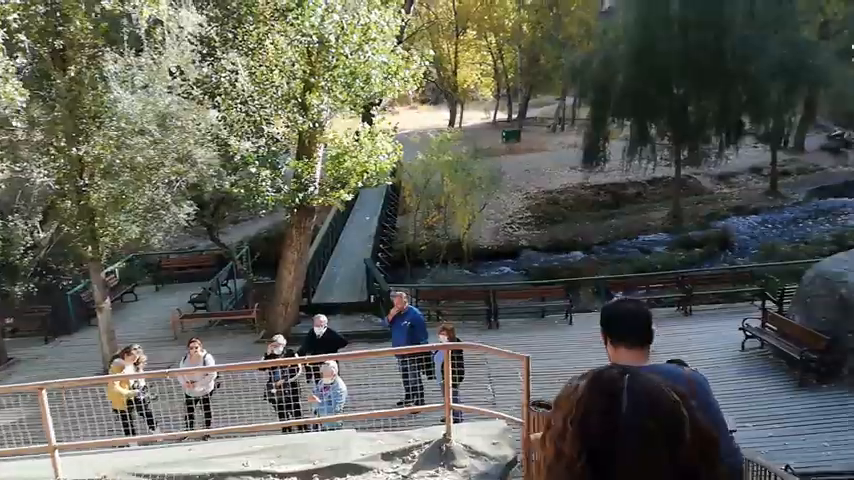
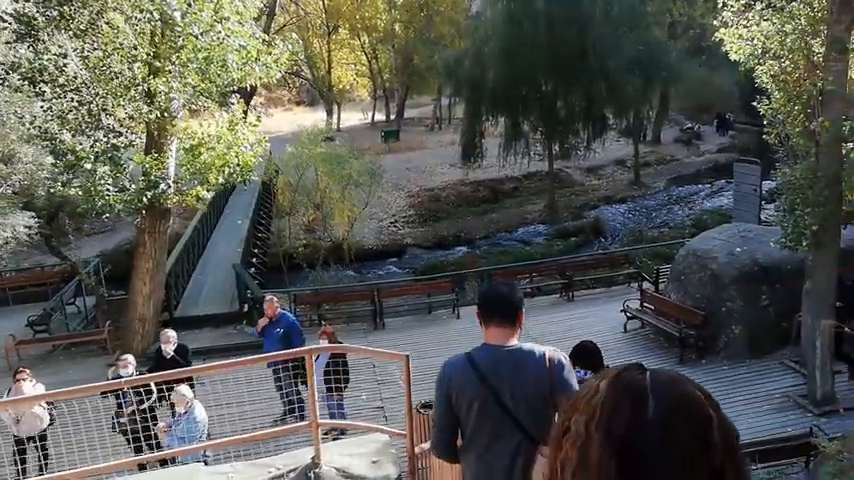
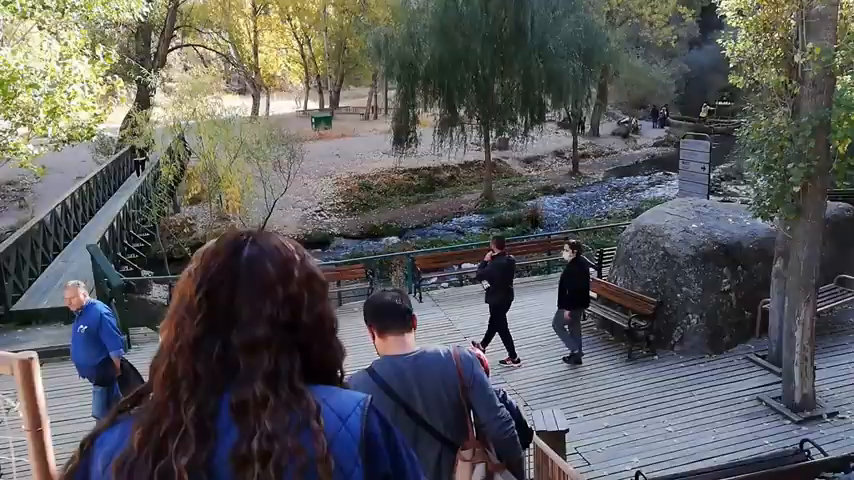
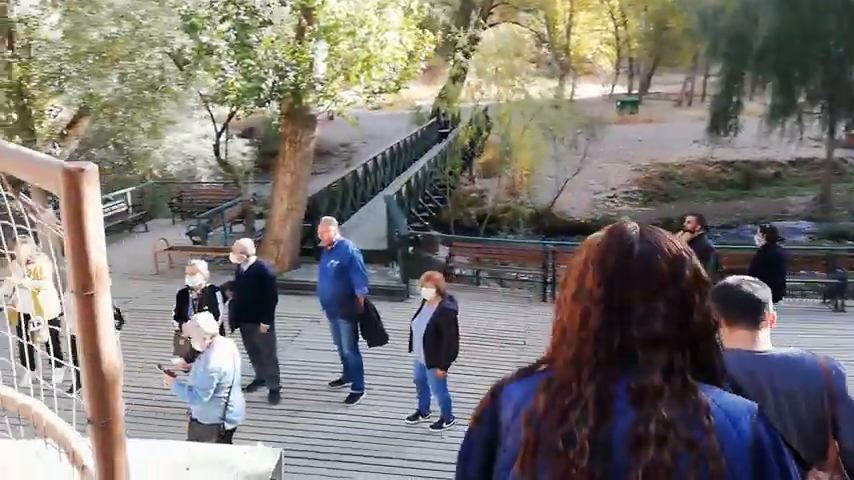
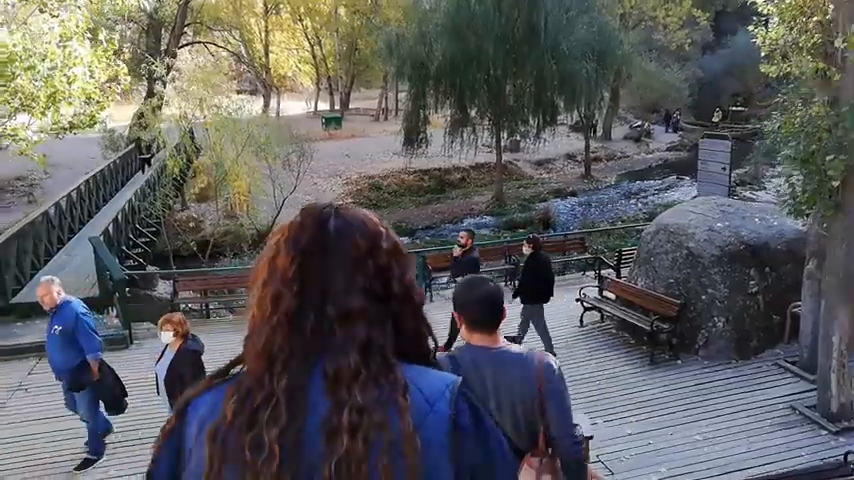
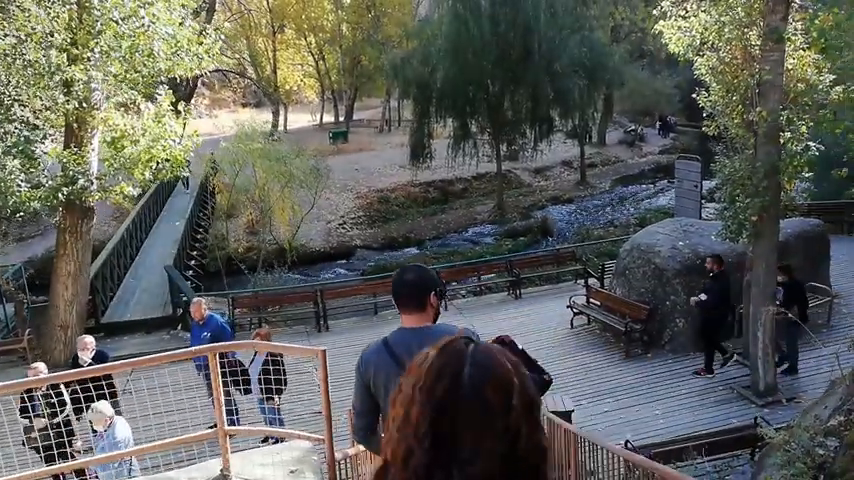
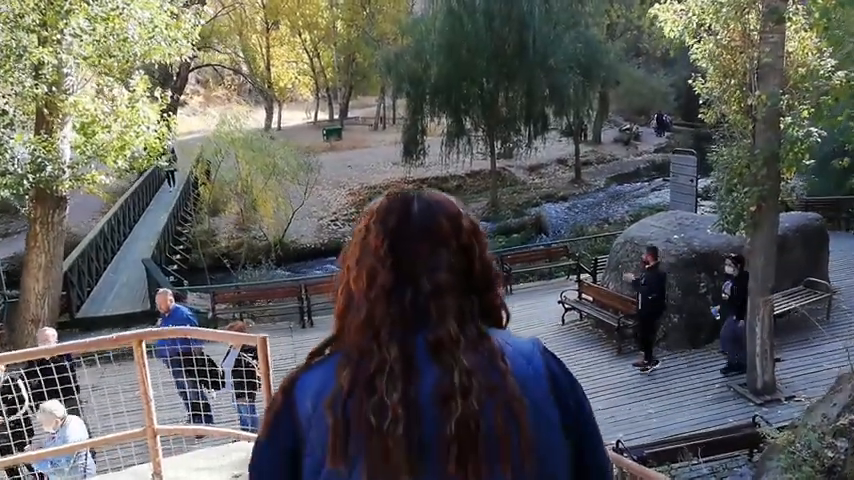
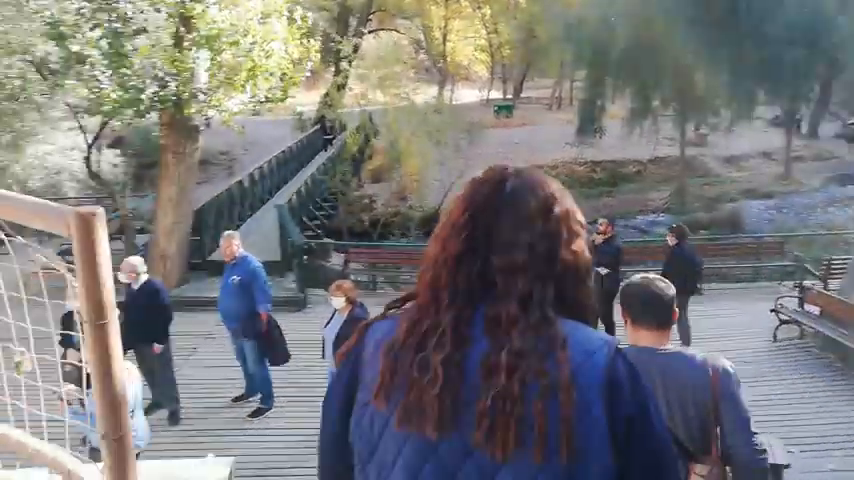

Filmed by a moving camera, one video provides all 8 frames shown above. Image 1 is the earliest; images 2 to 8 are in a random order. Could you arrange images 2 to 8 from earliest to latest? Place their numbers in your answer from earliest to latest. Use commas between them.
2, 6, 7, 3, 5, 8, 4
